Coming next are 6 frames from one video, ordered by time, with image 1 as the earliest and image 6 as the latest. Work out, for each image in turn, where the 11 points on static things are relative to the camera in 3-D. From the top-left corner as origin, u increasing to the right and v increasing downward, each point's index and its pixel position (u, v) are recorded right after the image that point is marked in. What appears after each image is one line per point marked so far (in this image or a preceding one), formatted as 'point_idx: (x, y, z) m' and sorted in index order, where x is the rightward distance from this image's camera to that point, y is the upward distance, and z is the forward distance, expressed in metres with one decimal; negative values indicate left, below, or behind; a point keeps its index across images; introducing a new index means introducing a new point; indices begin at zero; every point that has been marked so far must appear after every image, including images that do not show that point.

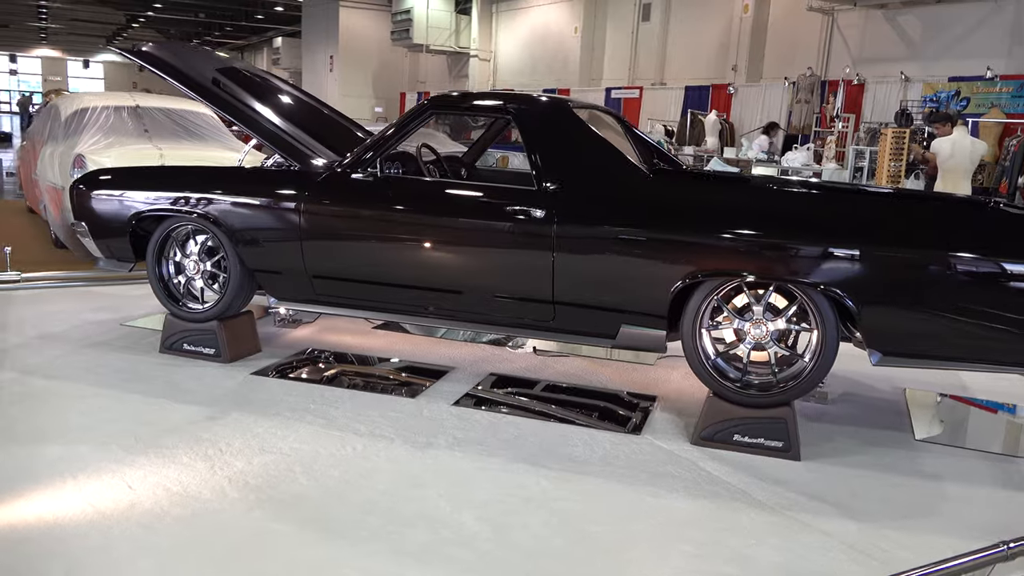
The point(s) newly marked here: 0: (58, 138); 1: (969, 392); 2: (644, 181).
0: (-3.4, +1.1, +6.4) m
1: (+2.1, -0.5, +4.0) m
2: (+0.5, +0.4, +3.2) m
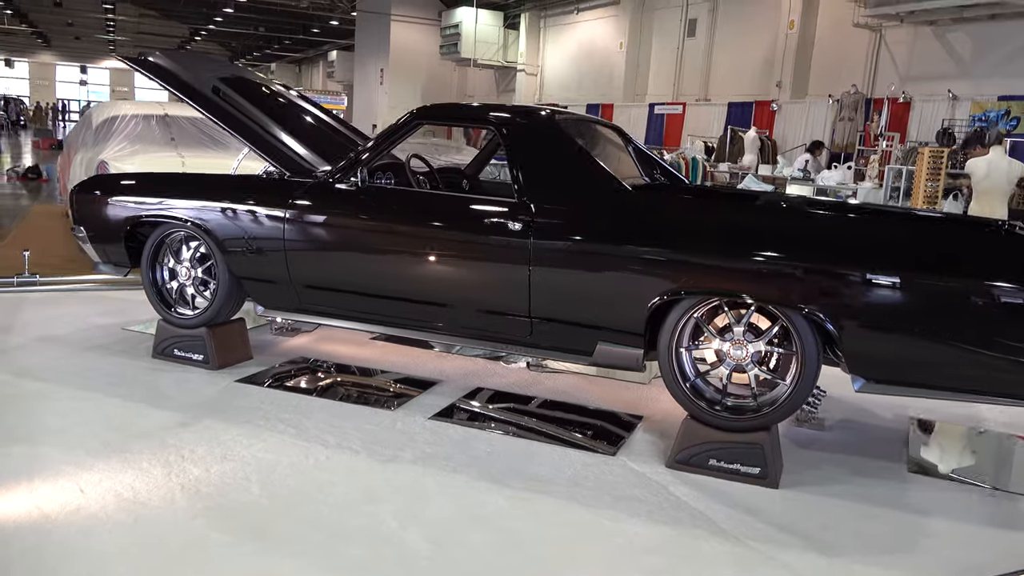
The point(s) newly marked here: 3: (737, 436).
0: (-3.3, +1.1, +6.6) m
1: (+2.1, -0.6, +3.8) m
2: (+0.4, +0.3, +3.1) m
3: (+0.7, -0.5, +2.9) m
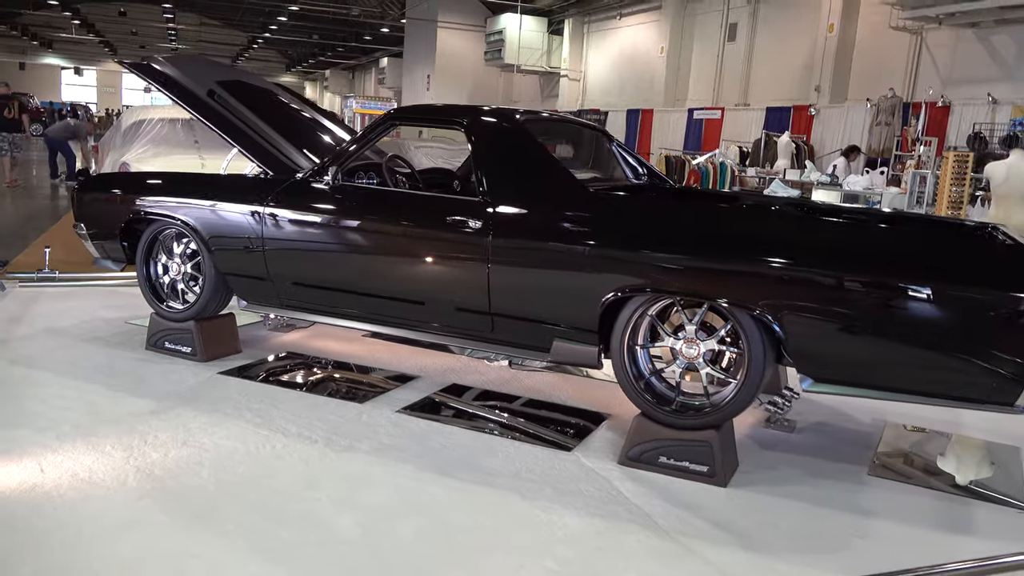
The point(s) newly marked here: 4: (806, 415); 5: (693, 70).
0: (-3.2, +1.1, +6.9) m
1: (+1.9, -0.6, +3.7) m
2: (+0.3, +0.3, +3.1) m
3: (+0.6, -0.5, +2.9) m
4: (+1.3, -0.6, +3.7) m
5: (+3.5, +4.2, +16.4) m
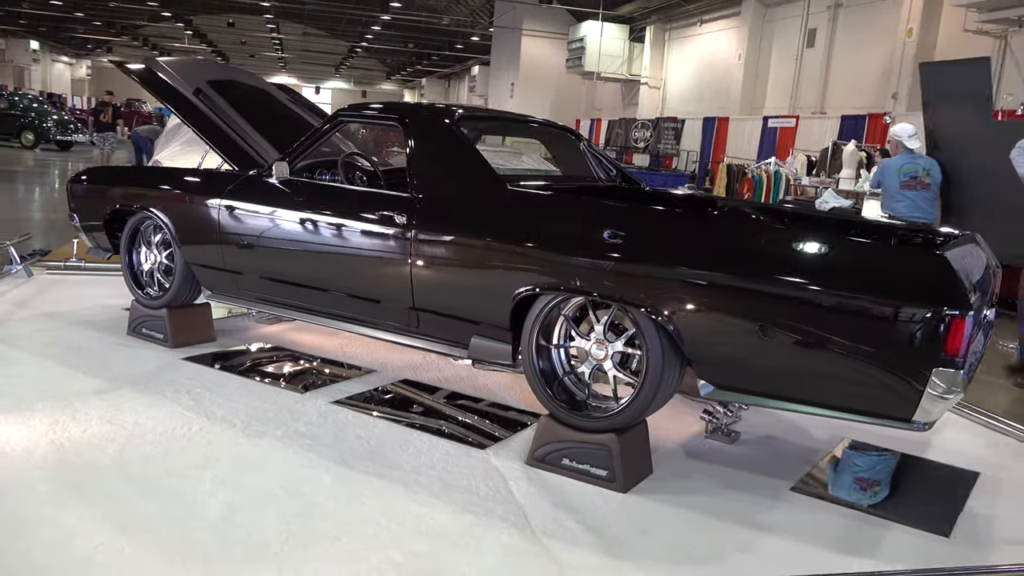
0: (-3.0, +1.2, +7.2) m
1: (+1.7, -0.7, +3.5) m
2: (0.0, +0.3, +3.1) m
3: (+0.2, -0.5, +2.8) m
4: (+1.0, -0.6, +3.6) m
5: (+4.8, +3.9, +16.0) m
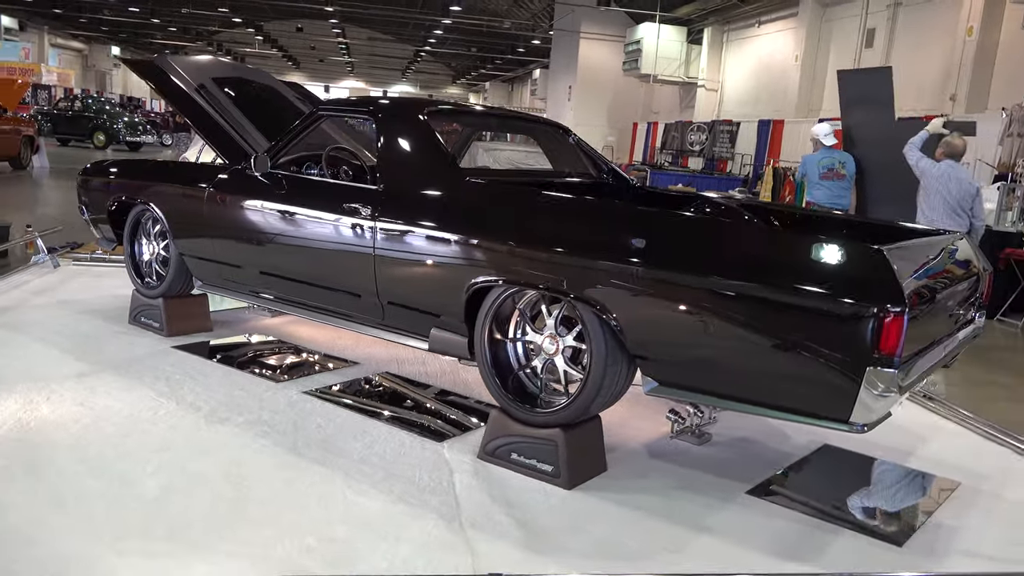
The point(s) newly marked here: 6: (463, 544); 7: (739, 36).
0: (-2.8, +1.3, +7.5) m
1: (+1.5, -0.7, +3.3) m
2: (-0.1, +0.4, +3.1) m
3: (+0.1, -0.5, +2.8) m
4: (+0.9, -0.6, +3.5) m
5: (+5.7, +3.8, +15.6) m
6: (-0.1, -0.7, +2.3) m
7: (+4.9, +5.5, +18.7) m
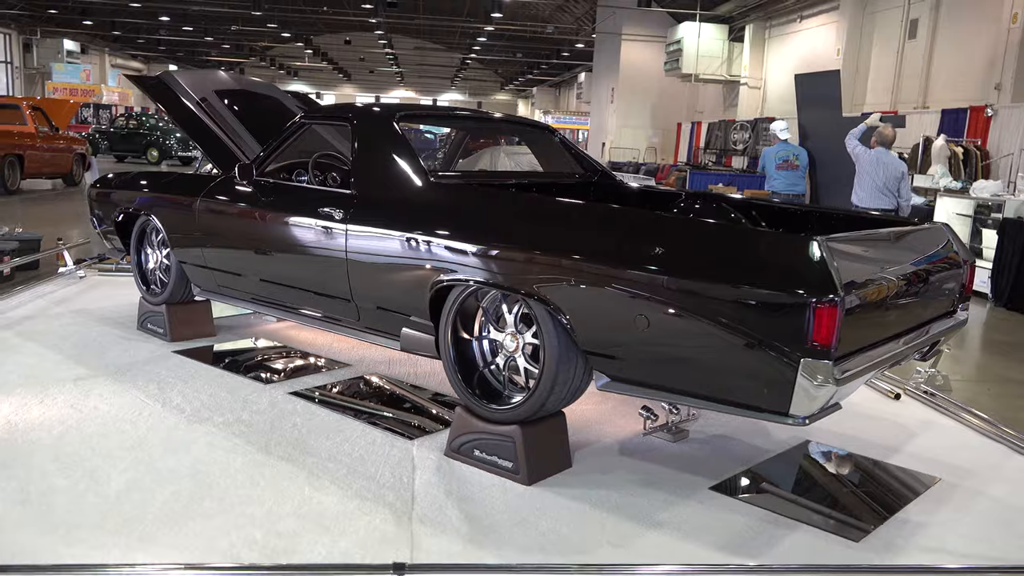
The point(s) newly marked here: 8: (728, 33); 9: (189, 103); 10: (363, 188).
0: (-2.6, +1.2, +7.7) m
1: (+1.5, -0.6, +3.3) m
2: (-0.3, +0.4, +3.2) m
3: (-0.1, -0.5, +2.8) m
4: (+0.8, -0.6, +3.5) m
5: (+6.3, +3.8, +15.2) m
6: (-0.3, -0.7, +2.4) m
7: (+5.7, +5.5, +18.4) m
8: (+4.9, +6.0, +19.9) m
9: (-1.7, +1.0, +4.6) m
10: (-0.5, +0.4, +3.4) m
